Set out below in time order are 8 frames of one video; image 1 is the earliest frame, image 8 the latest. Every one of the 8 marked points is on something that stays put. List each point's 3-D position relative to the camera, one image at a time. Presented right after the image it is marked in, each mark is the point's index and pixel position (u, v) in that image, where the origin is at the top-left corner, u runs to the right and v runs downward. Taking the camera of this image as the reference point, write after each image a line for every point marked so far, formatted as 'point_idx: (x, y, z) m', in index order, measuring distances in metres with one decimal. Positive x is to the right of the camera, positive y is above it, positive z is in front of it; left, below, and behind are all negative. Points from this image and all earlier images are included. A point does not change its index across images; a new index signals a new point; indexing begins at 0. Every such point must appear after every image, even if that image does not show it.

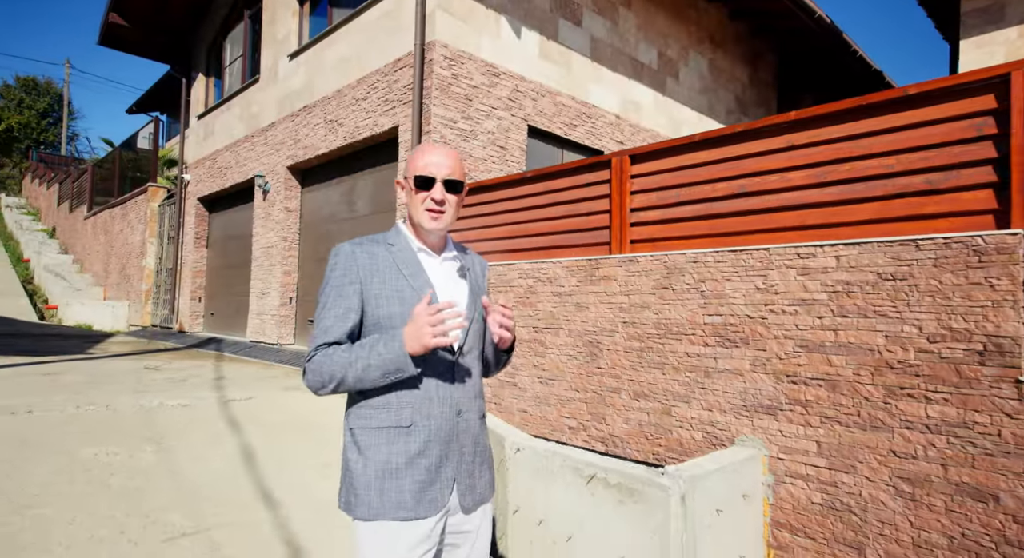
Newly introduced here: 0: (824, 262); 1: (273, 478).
0: (+2.1, +0.1, +3.8) m
1: (-1.7, -1.4, +4.1) m
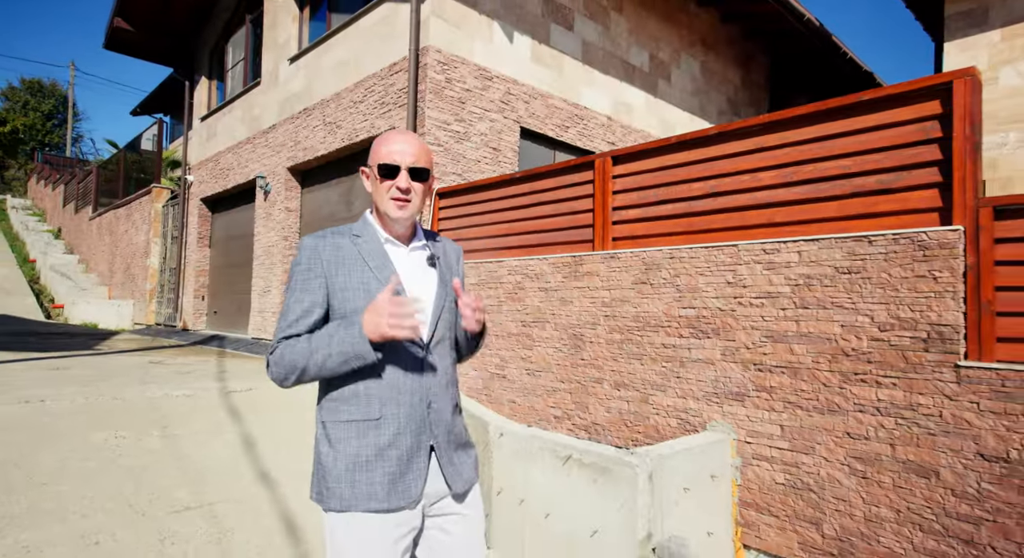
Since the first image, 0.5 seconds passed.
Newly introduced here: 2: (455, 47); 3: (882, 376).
0: (+1.9, +0.2, +4.1) m
1: (-1.8, -1.3, +4.3) m
2: (-0.8, +3.1, +7.8) m
3: (+2.3, -0.6, +3.6) m
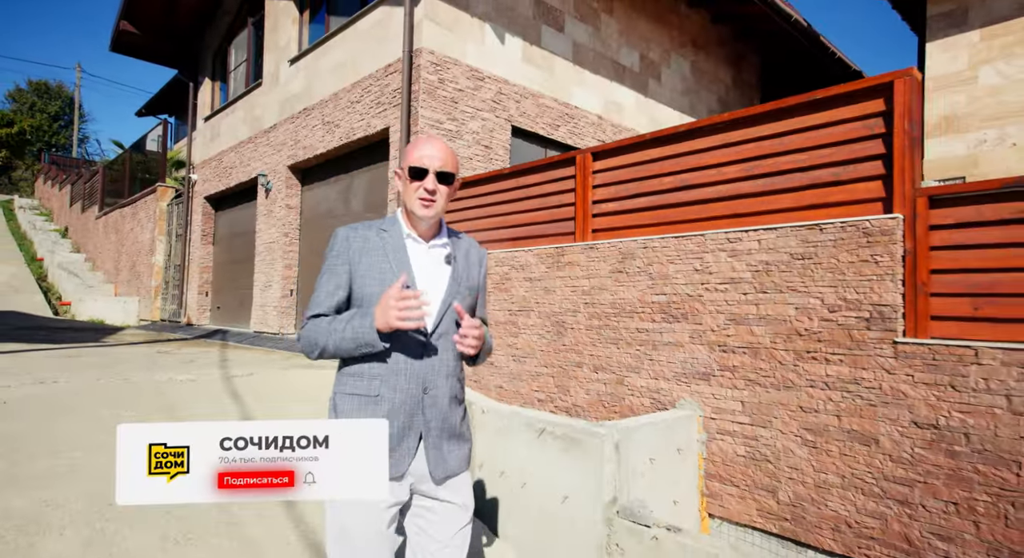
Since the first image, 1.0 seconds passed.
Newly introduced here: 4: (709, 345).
0: (+1.8, +0.3, +4.4) m
1: (-2.0, -1.3, +4.6) m
2: (-0.9, +3.2, +8.1) m
3: (+2.1, -0.5, +3.9) m
4: (+1.6, -0.5, +4.5) m
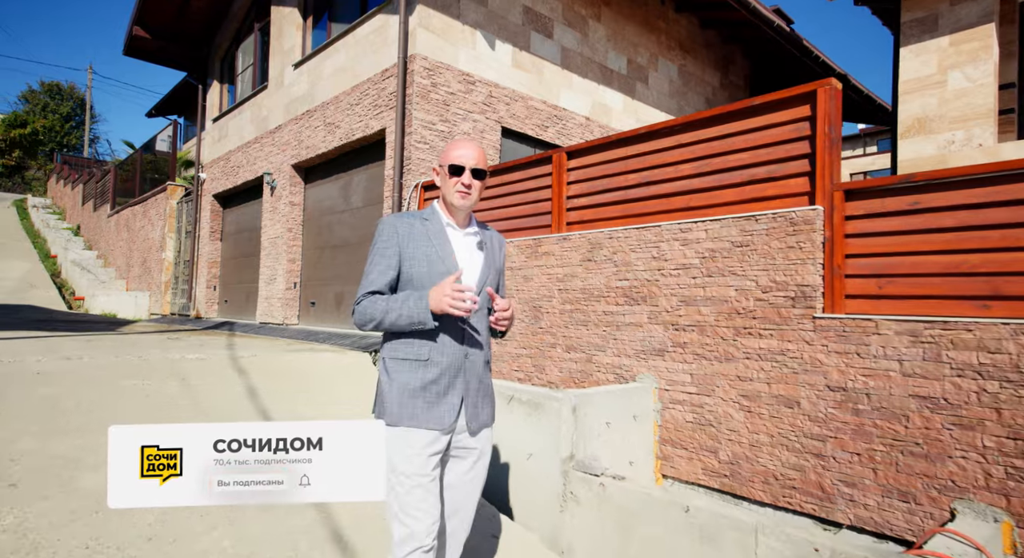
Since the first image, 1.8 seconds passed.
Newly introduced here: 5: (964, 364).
0: (+1.6, +0.4, +4.9) m
1: (-2.2, -1.1, +5.2) m
2: (-1.1, +3.3, +8.7) m
3: (+1.9, -0.4, +4.4) m
4: (+1.3, -0.4, +5.1) m
5: (+2.7, -0.5, +3.4) m
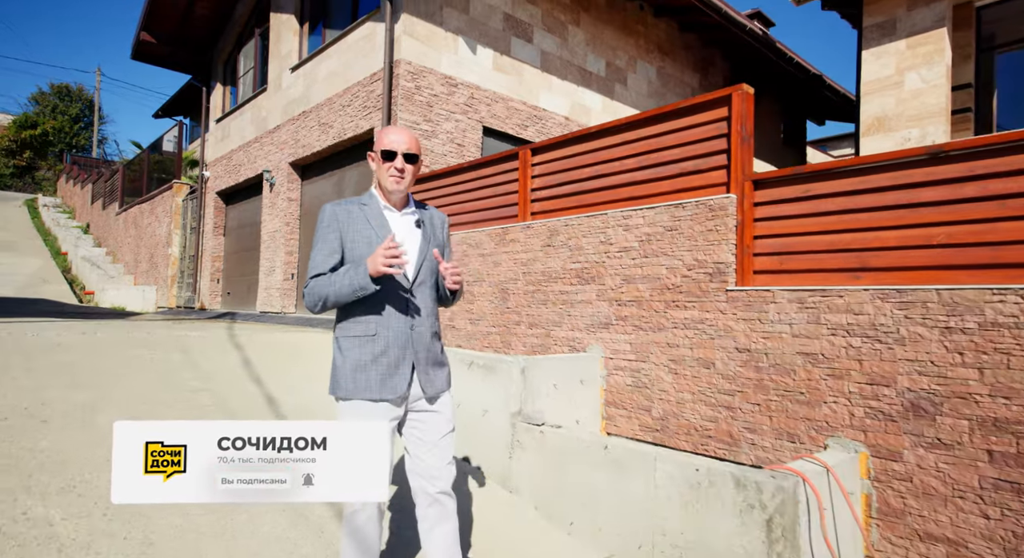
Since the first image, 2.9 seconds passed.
0: (+1.2, +0.6, +5.6) m
1: (-2.5, -0.9, +5.9) m
2: (-1.4, +3.5, +9.3) m
3: (+1.5, -0.2, +5.1) m
4: (+1.0, -0.2, +5.8) m
5: (+2.3, -0.3, +4.1) m
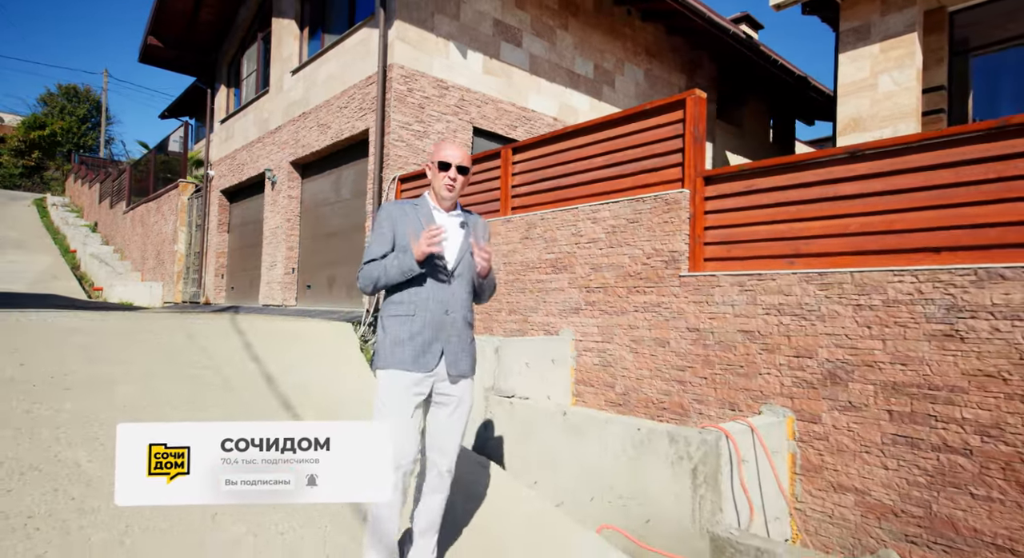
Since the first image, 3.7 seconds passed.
0: (+1.0, +0.7, +6.1) m
1: (-2.8, -0.8, +6.4) m
2: (-1.6, +3.7, +9.9) m
3: (+1.3, -0.1, +5.6) m
4: (+0.7, -0.1, +6.3) m
5: (+2.0, -0.2, +4.6) m
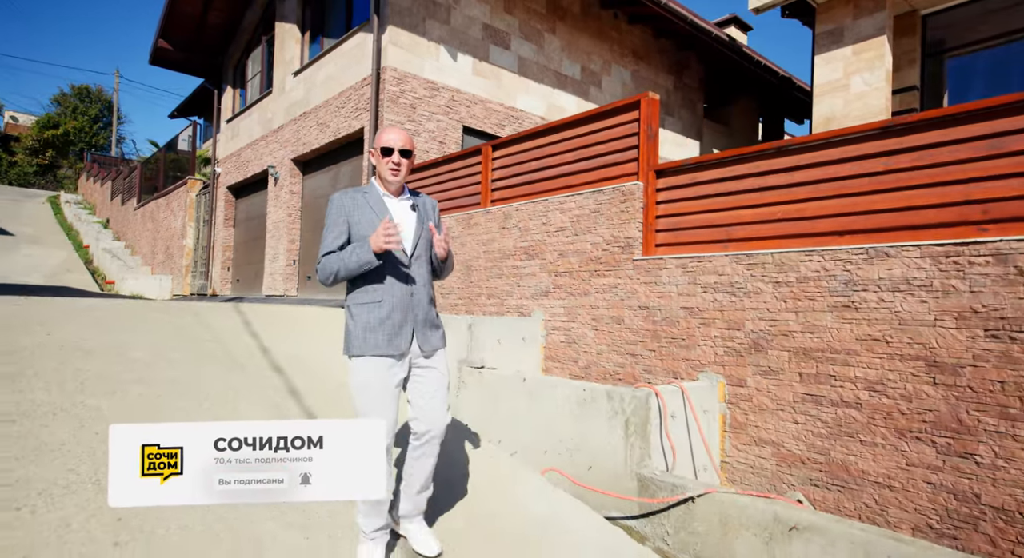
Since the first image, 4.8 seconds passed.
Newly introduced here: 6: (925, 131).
0: (+0.7, +0.9, +6.7) m
1: (-3.1, -0.6, +7.1) m
2: (-1.9, +3.8, +10.5) m
3: (+1.0, +0.1, +6.2) m
4: (+0.4, +0.1, +6.8) m
5: (+1.7, 0.0, +5.2) m
6: (+2.9, +1.0, +4.1) m
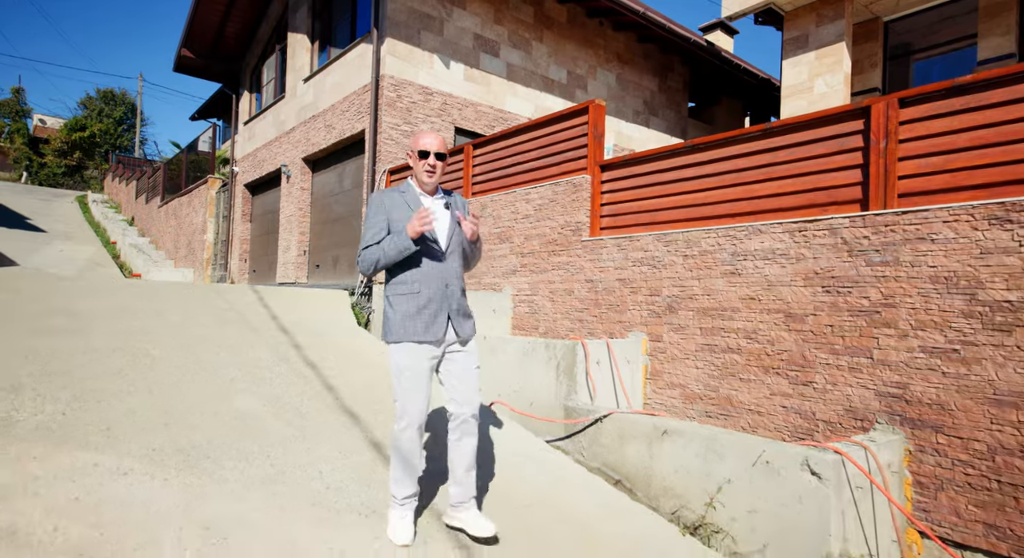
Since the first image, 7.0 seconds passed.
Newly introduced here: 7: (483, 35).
0: (+0.3, +1.1, +7.8) m
1: (-3.4, -0.4, +8.3) m
2: (-2.1, +4.1, +11.6) m
3: (+0.6, +0.4, +7.3) m
4: (+0.1, +0.3, +8.0) m
5: (+1.3, +0.2, +6.2) m
6: (+2.5, +1.3, +5.1) m
7: (-0.6, +5.3, +12.6) m
